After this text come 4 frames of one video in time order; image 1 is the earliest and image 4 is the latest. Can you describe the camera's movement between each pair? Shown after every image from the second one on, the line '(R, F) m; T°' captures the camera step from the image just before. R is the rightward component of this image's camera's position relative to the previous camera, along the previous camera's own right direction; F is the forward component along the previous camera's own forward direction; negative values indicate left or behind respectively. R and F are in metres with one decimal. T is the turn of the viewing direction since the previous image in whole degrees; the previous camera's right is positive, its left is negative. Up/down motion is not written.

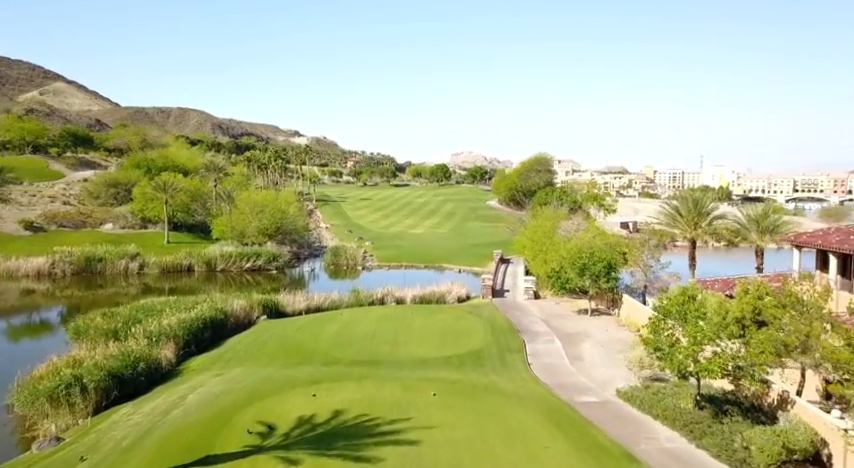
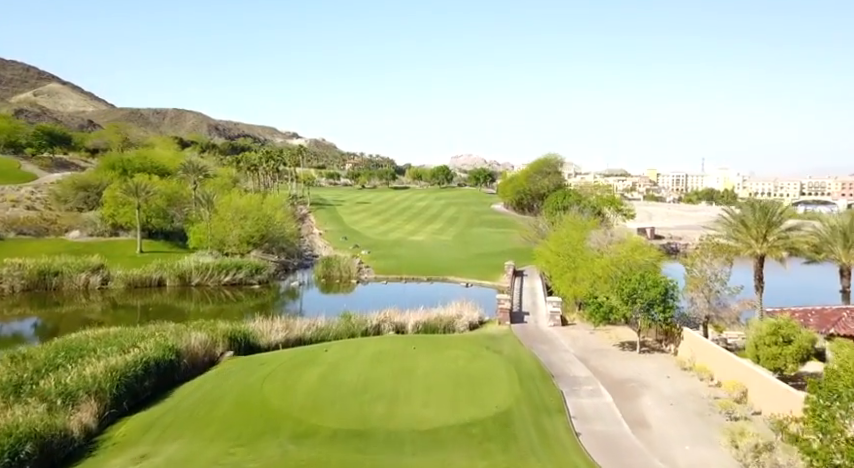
(-0.3, +7.0) m; 0°
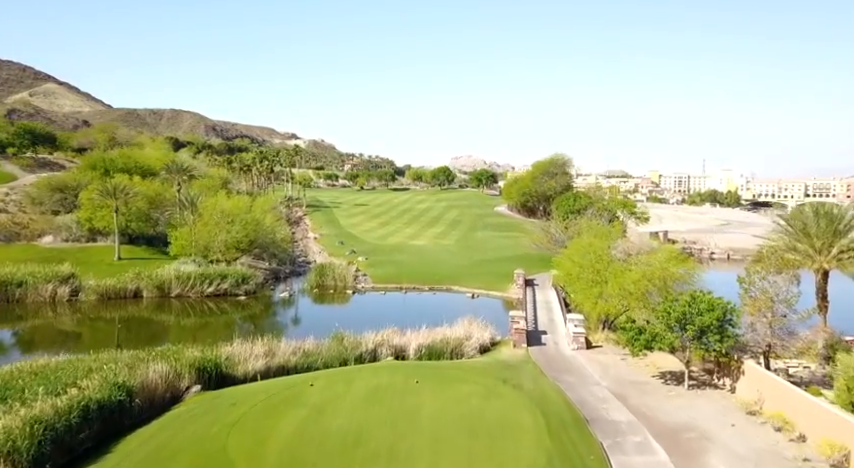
(-0.2, +4.5) m; 0°
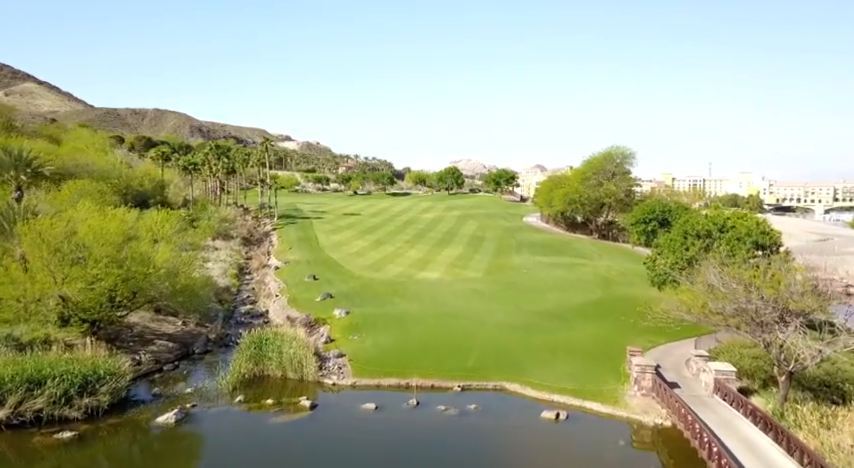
(-1.3, +25.4) m; 0°
